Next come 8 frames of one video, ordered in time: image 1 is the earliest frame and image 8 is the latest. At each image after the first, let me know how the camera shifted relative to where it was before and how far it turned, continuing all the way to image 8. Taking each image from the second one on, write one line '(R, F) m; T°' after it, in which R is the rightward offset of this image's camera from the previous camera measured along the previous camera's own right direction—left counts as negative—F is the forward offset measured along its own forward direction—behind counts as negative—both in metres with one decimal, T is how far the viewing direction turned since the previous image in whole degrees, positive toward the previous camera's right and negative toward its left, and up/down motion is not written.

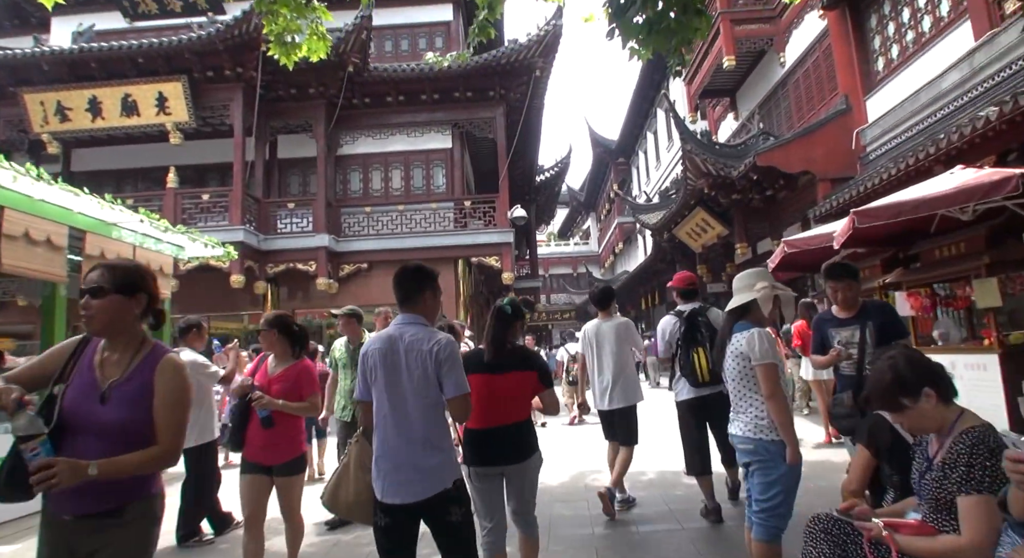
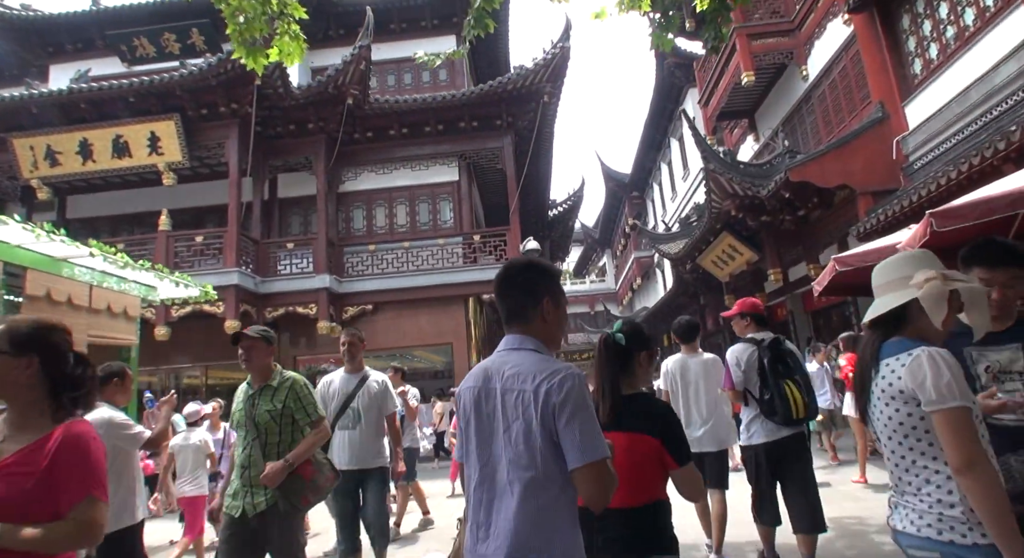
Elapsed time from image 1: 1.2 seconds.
(0.0, +0.9) m; -1°
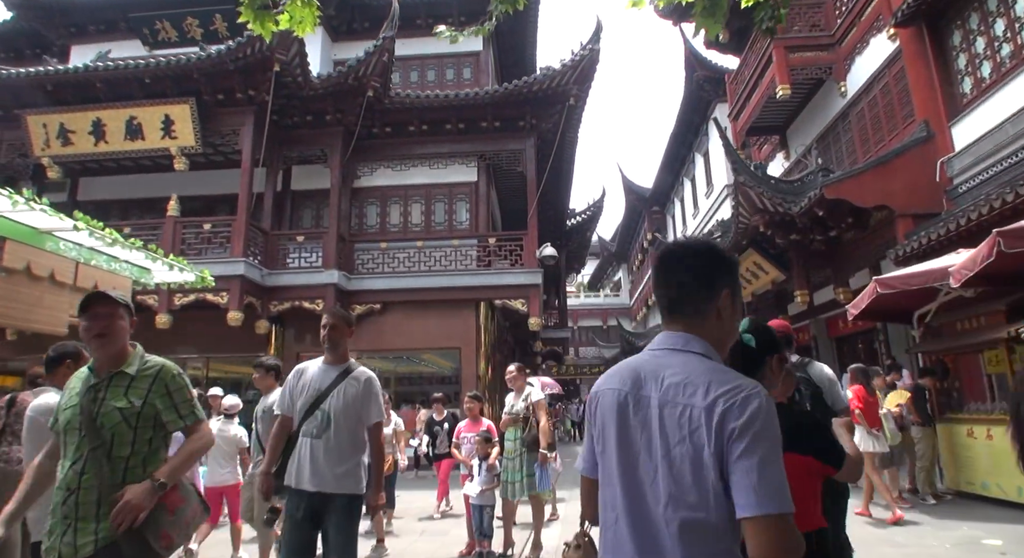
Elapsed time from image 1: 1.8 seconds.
(0.0, +0.4) m; -1°
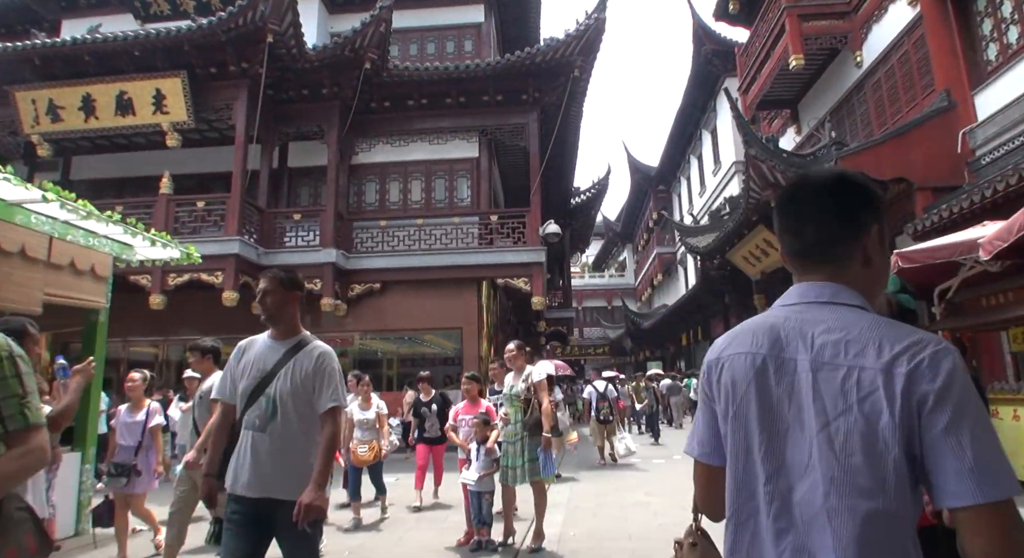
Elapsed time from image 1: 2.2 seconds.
(0.0, +0.3) m; 0°
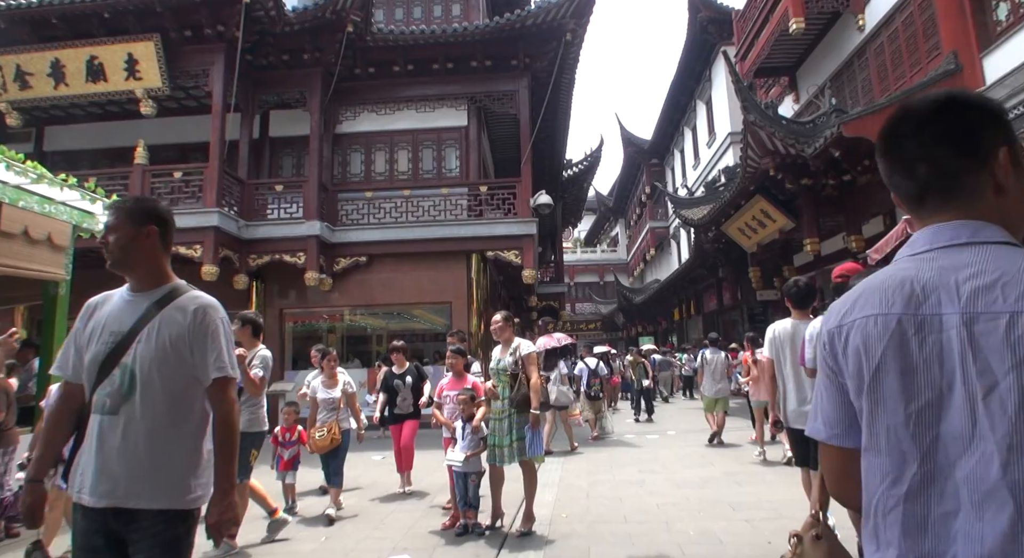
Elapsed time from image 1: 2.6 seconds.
(0.0, +0.3) m; +1°
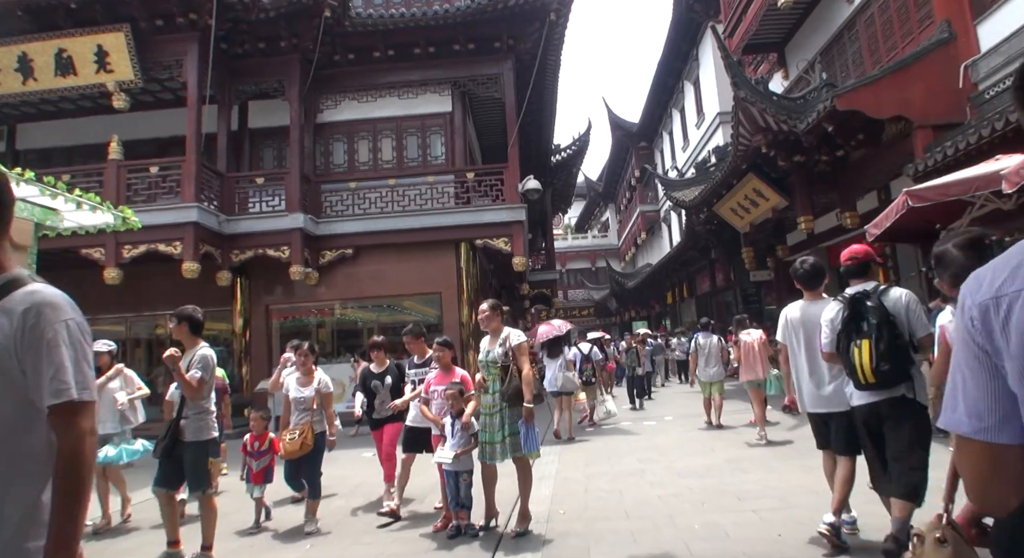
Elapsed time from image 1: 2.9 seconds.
(0.0, +0.2) m; +1°
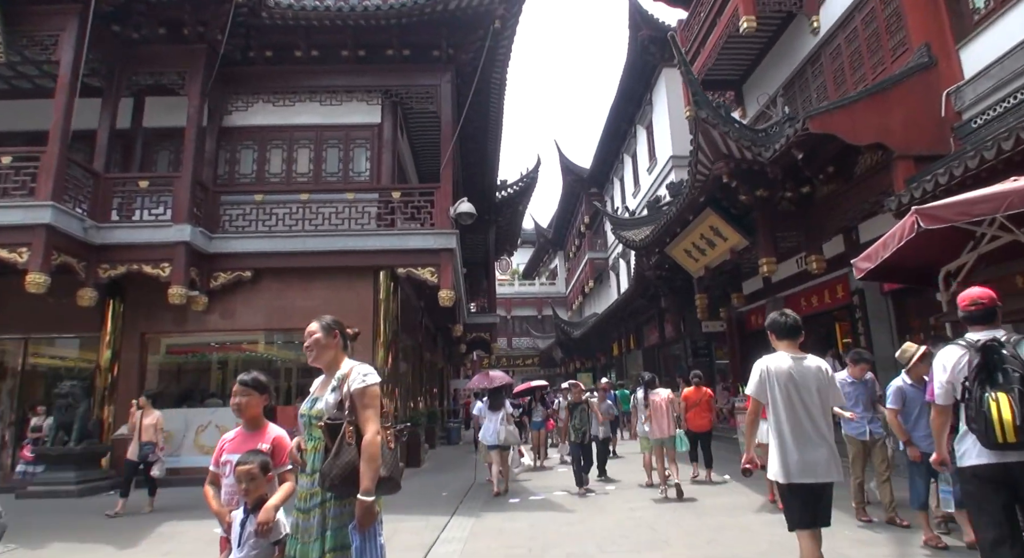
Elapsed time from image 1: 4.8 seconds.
(+0.3, +1.3) m; +5°
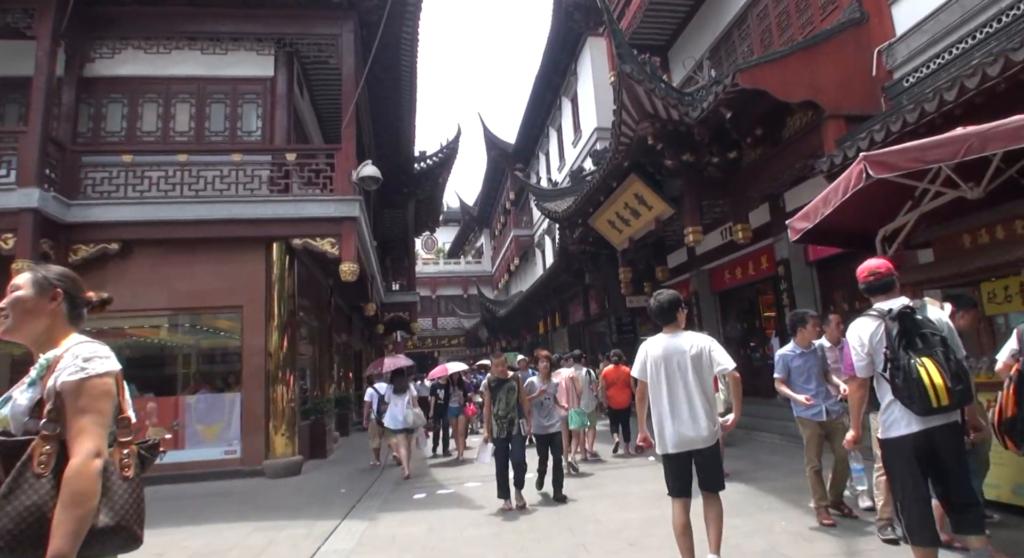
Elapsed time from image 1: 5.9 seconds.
(+0.2, +0.7) m; +7°
